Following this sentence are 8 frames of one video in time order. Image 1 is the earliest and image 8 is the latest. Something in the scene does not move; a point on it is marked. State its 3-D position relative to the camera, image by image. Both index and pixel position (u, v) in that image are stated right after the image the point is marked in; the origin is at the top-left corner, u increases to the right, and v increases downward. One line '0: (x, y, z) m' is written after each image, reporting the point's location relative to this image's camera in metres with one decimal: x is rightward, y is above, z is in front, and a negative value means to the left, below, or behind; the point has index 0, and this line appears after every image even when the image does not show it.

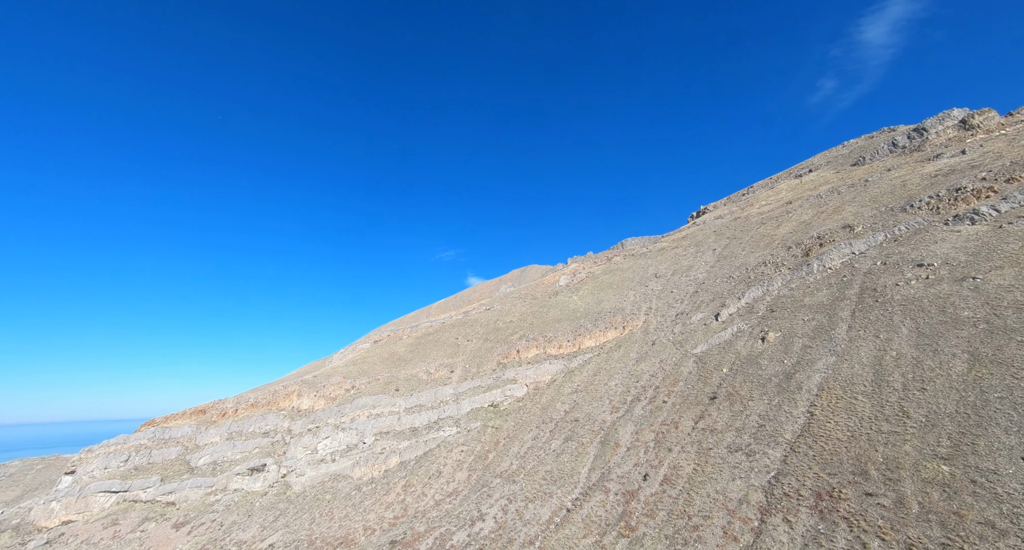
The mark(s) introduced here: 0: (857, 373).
0: (+13.3, -3.8, +18.0) m
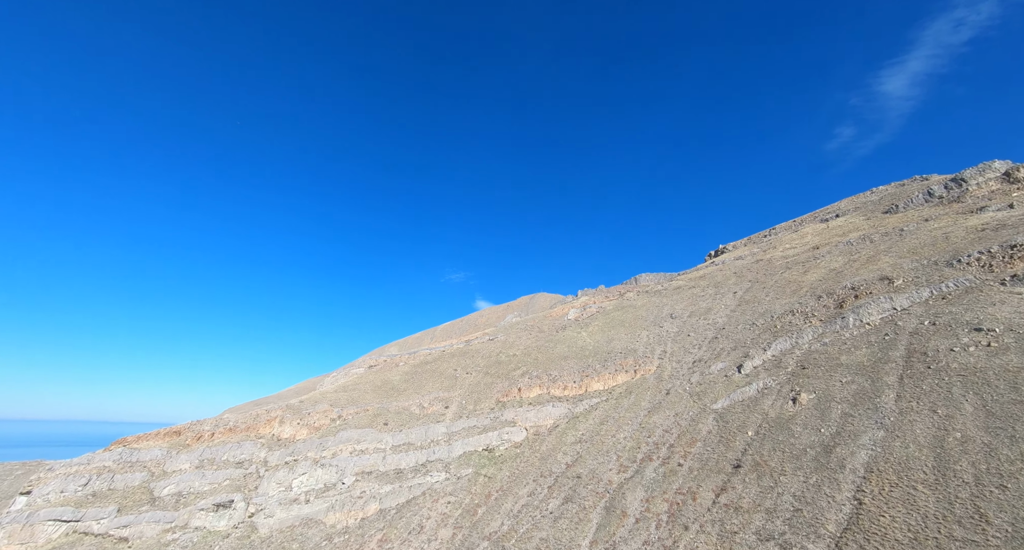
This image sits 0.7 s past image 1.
0: (+13.2, -5.9, +15.3) m
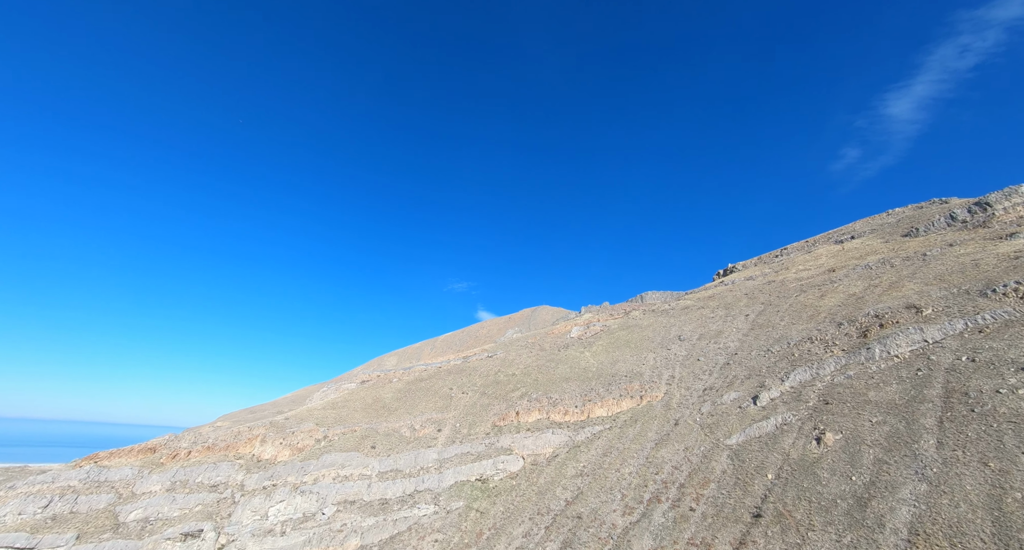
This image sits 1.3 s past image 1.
0: (+13.0, -6.9, +13.3) m
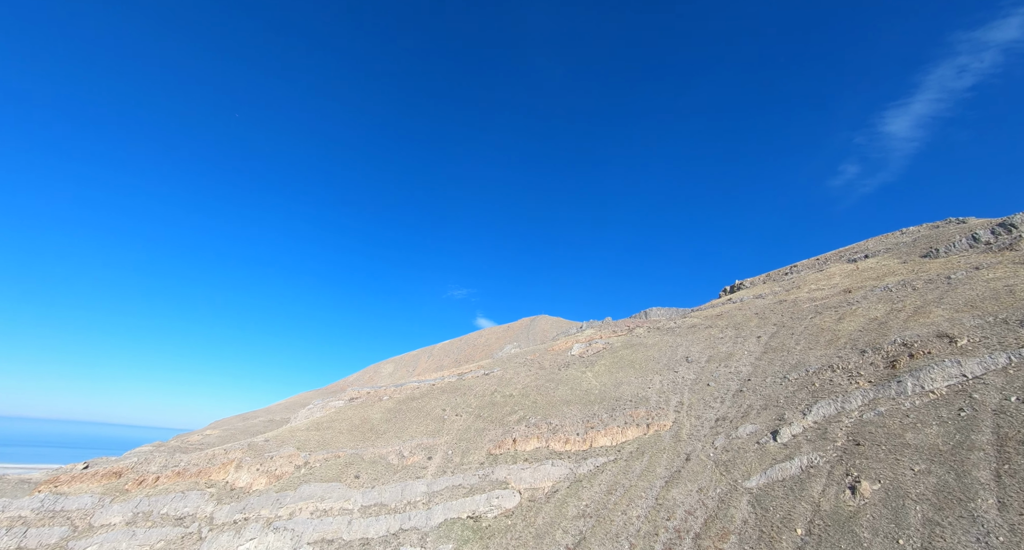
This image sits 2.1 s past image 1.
0: (+12.8, -7.9, +11.1) m
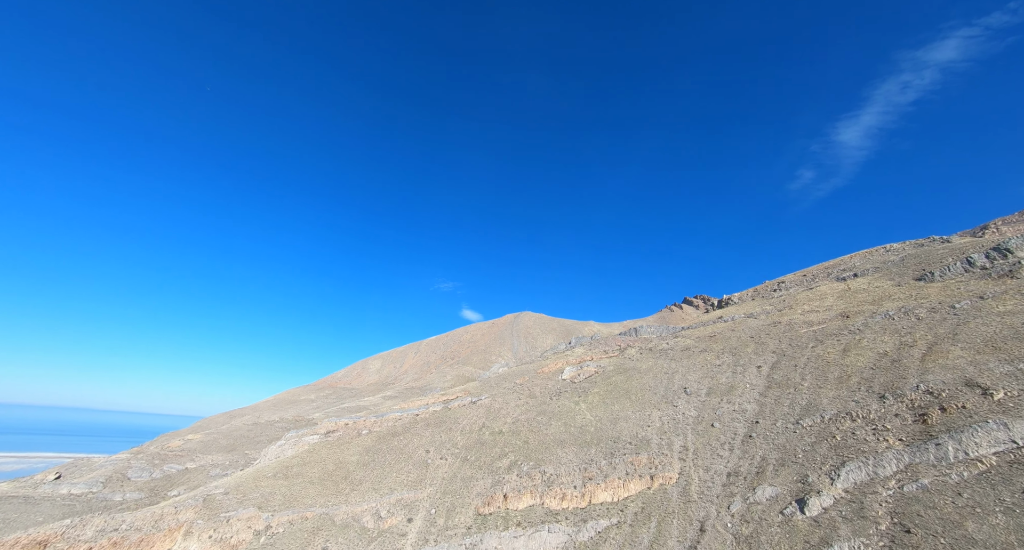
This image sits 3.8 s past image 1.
0: (+13.3, -10.2, +8.5) m
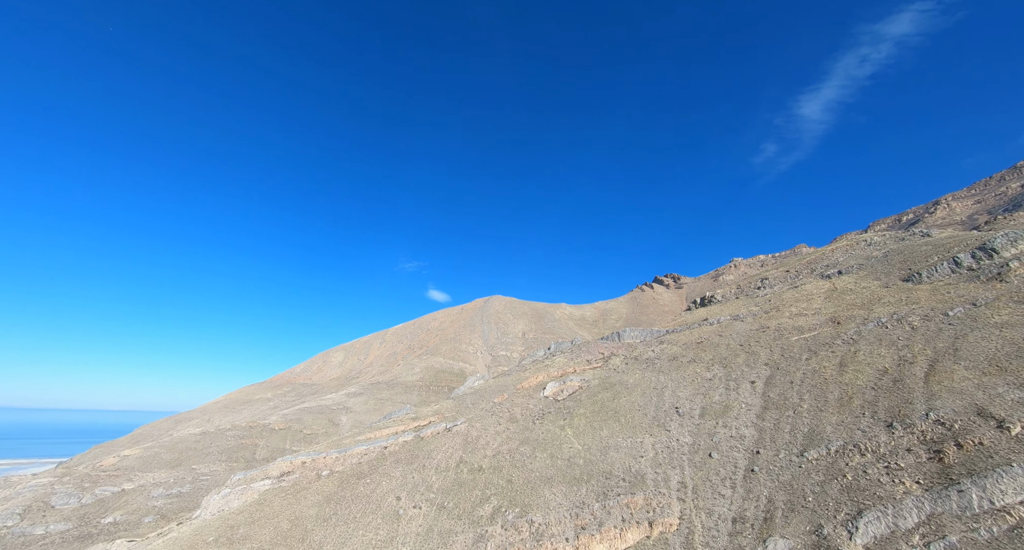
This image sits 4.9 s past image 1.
0: (+13.5, -12.2, +6.7) m
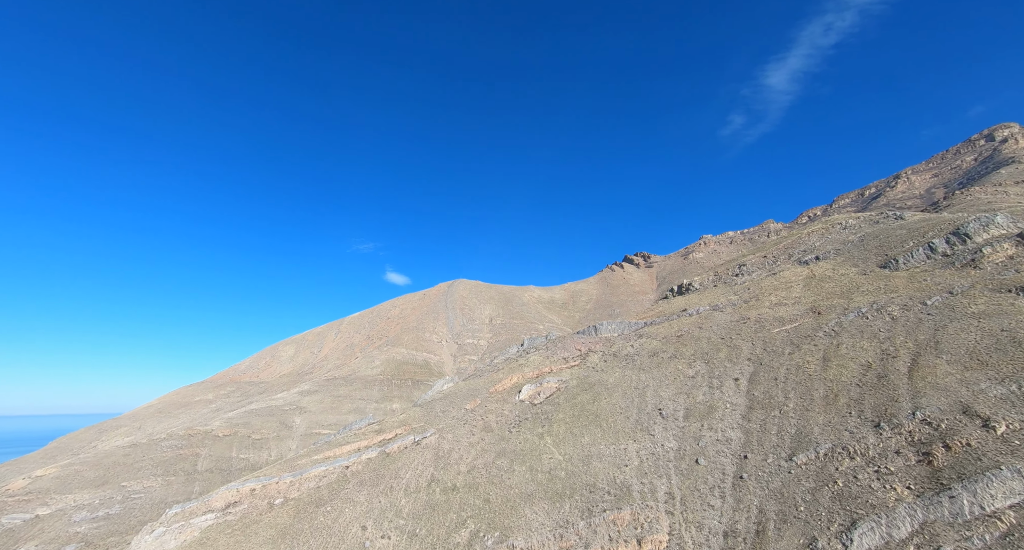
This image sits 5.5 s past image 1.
0: (+13.6, -13.0, +6.1) m
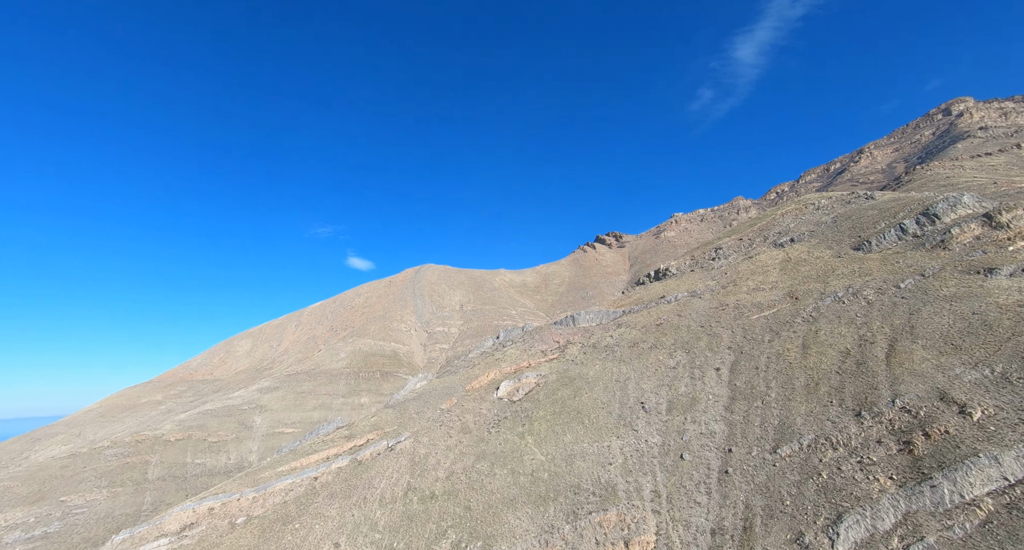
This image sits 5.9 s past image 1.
0: (+13.7, -13.3, +6.2) m
